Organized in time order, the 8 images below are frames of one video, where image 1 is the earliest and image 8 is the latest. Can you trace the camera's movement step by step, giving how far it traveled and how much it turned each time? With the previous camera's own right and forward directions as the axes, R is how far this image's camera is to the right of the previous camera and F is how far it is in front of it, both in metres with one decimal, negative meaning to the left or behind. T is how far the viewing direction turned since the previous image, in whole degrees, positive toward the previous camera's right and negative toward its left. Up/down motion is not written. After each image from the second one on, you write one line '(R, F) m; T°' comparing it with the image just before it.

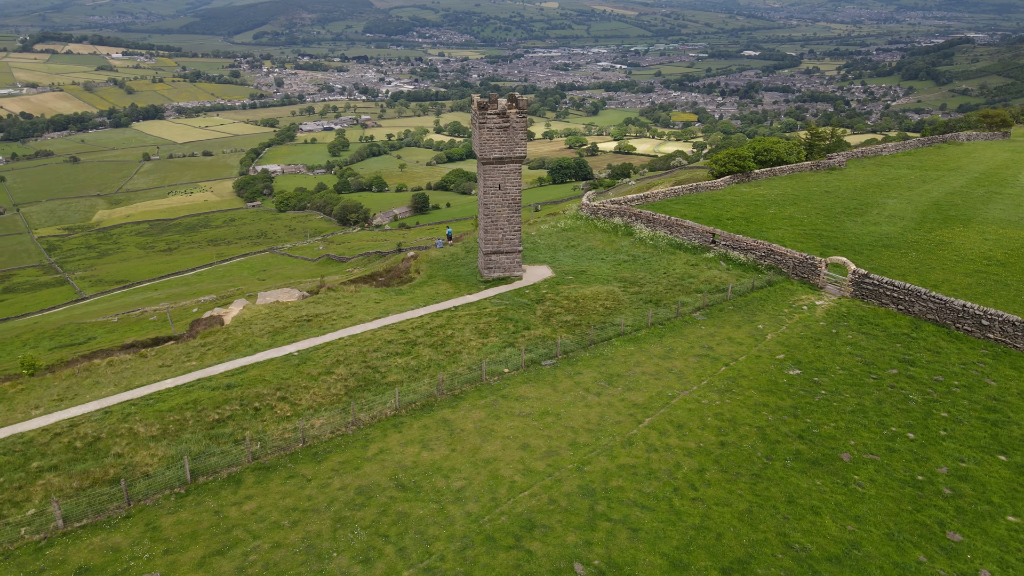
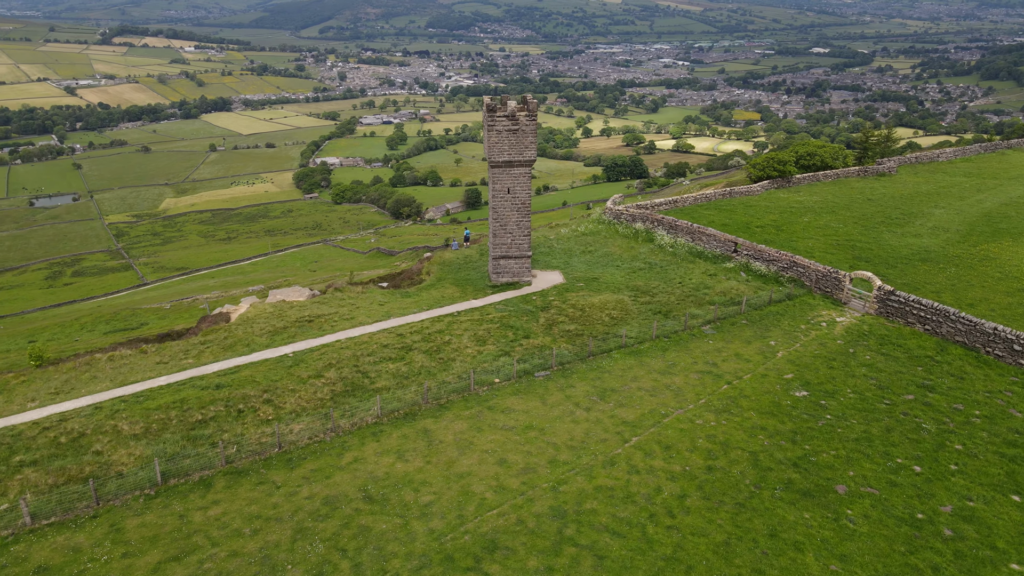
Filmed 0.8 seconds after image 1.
(+1.9, +0.6) m; -4°
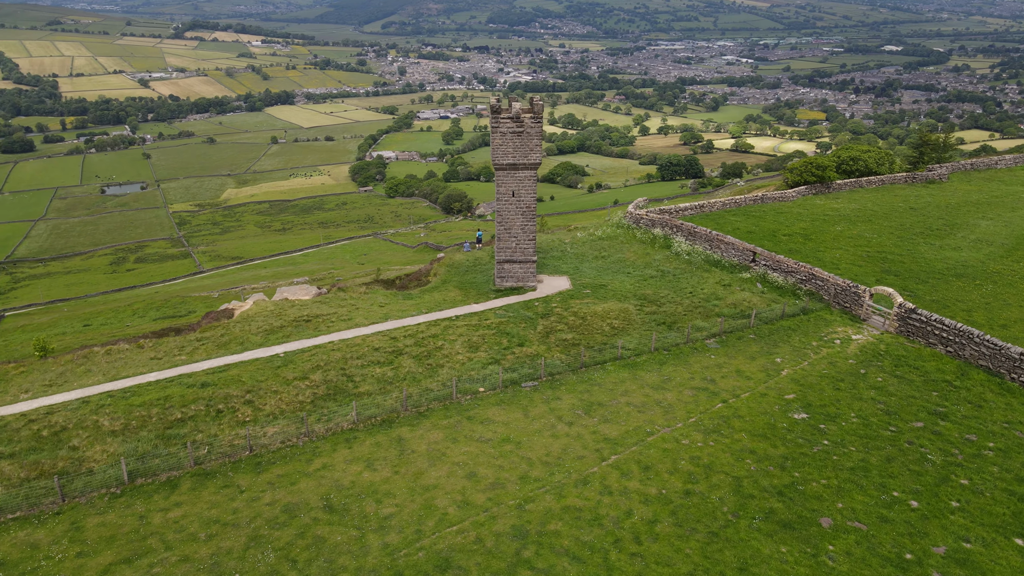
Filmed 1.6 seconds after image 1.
(+2.0, +0.7) m; -4°
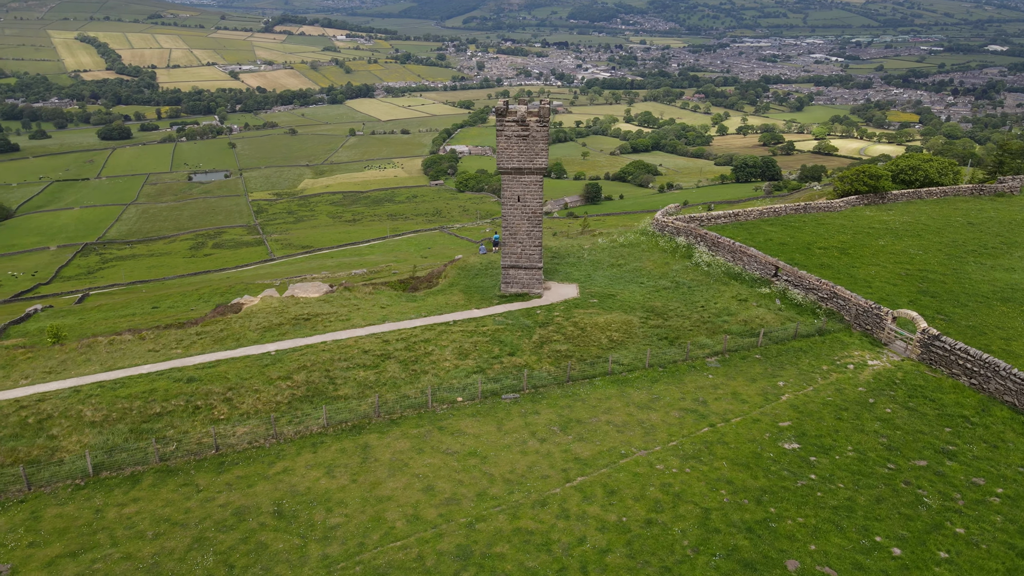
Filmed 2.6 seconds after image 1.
(+2.6, +0.7) m; -5°
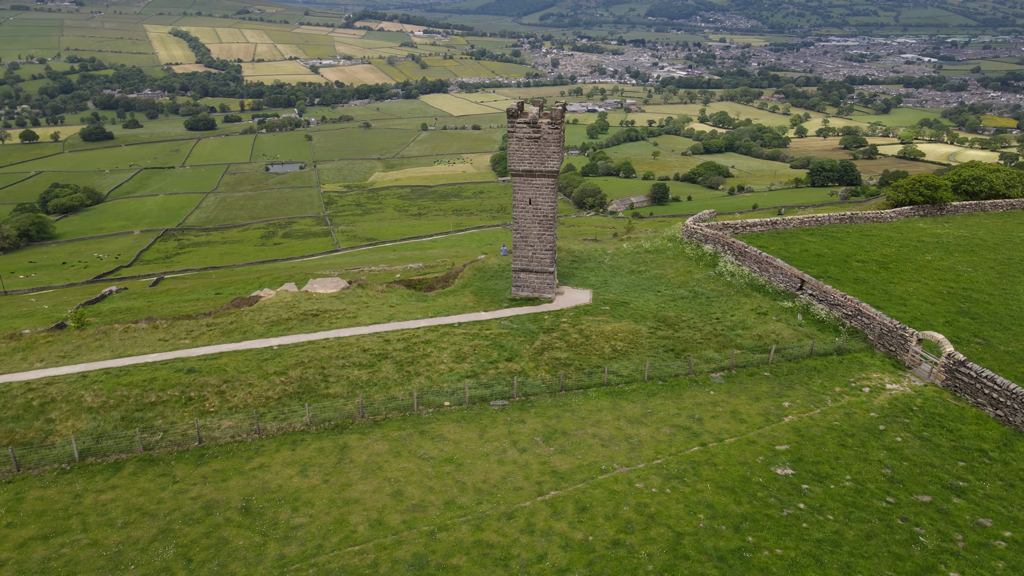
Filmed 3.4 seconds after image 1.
(+2.2, +0.5) m; -5°
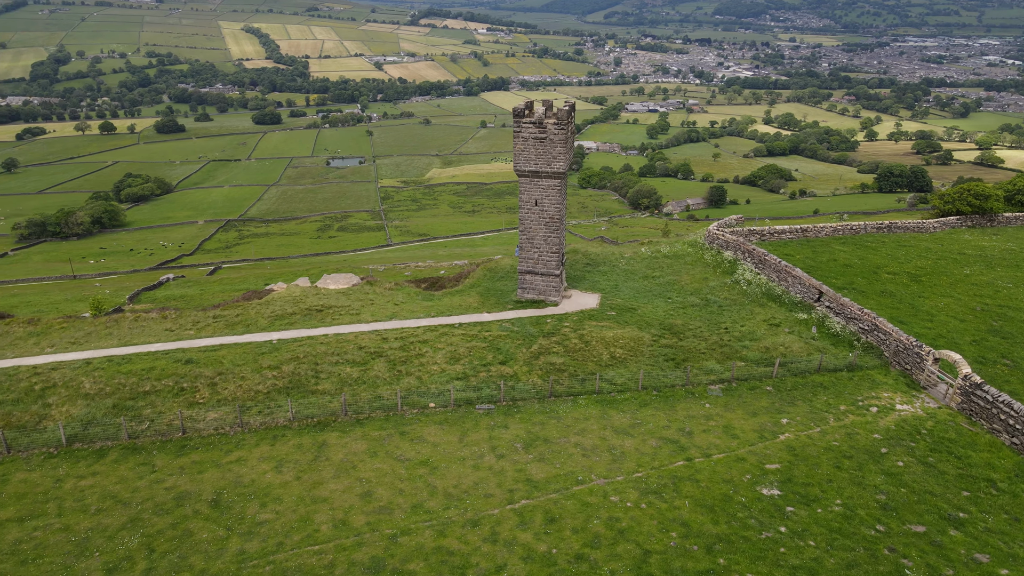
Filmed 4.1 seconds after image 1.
(+2.0, +0.4) m; -4°
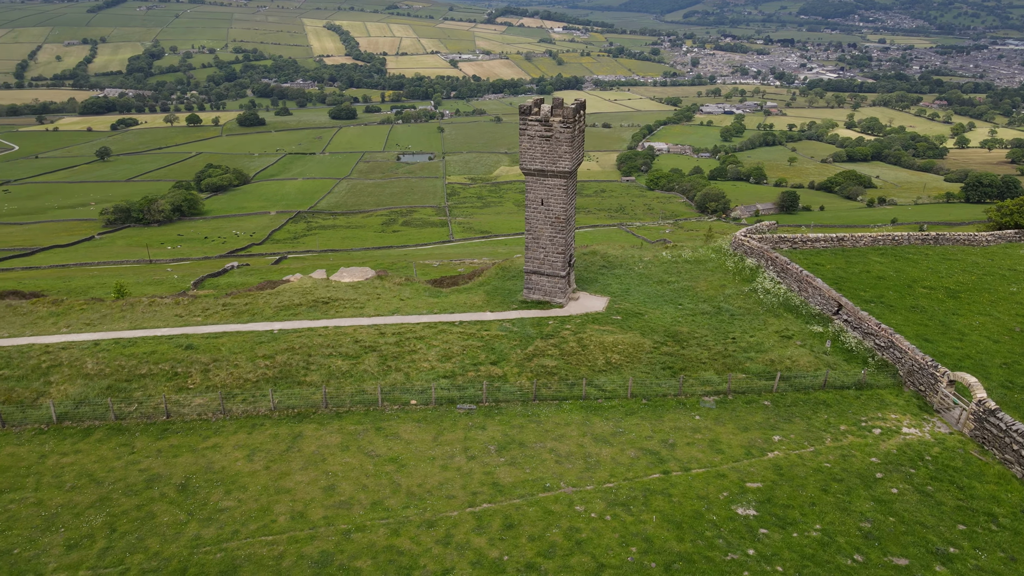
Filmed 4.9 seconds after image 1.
(+2.4, +0.5) m; -5°
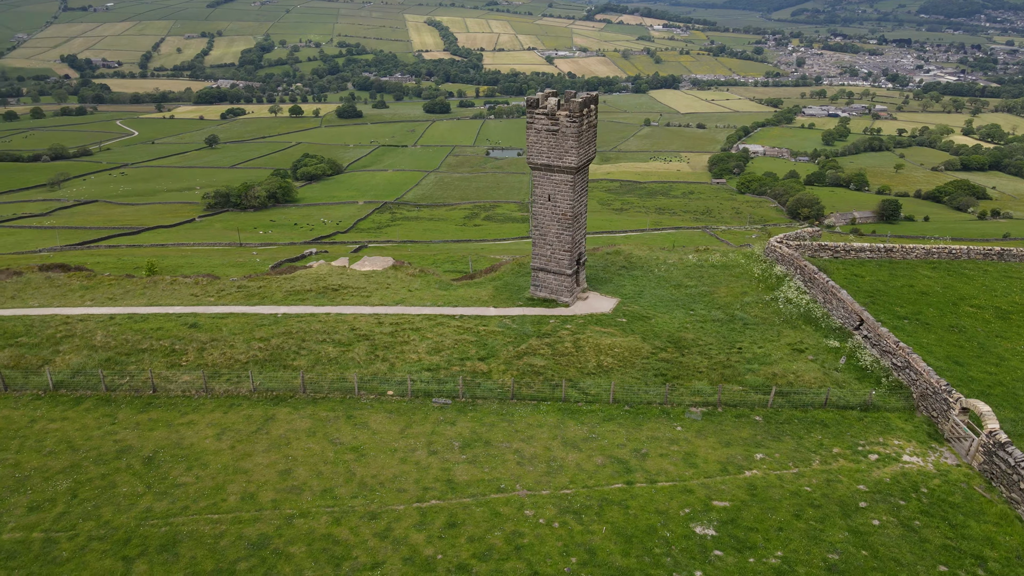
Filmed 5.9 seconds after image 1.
(+3.1, +0.6) m; -7°
